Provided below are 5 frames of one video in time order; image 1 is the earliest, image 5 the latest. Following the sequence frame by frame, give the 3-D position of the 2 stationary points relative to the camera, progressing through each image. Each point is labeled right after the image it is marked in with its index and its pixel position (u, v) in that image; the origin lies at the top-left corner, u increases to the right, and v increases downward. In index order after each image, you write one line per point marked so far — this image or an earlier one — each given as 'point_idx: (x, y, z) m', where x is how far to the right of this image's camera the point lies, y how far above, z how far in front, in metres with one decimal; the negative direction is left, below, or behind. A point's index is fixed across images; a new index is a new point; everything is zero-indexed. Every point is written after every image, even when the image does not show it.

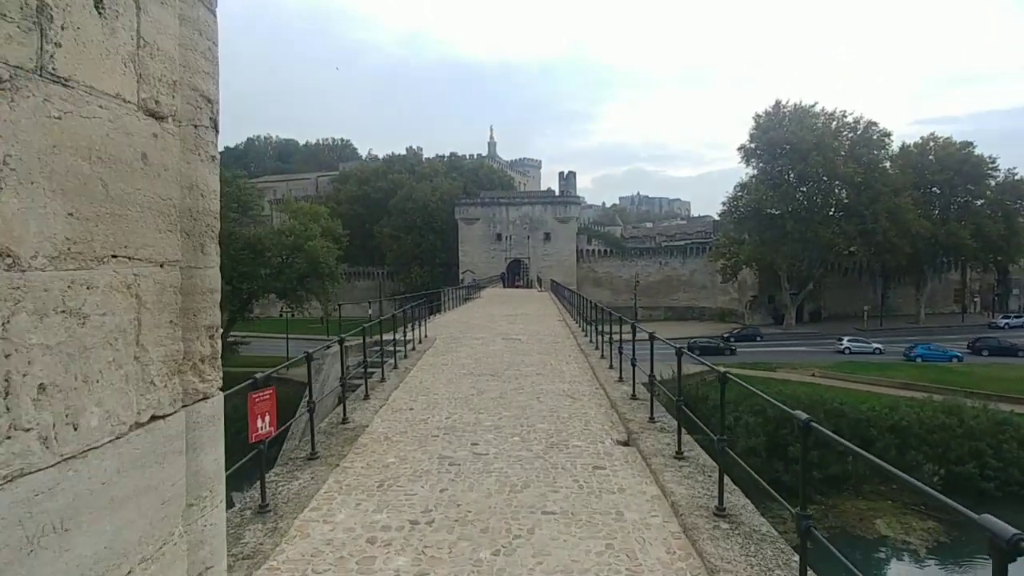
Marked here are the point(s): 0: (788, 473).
0: (+8.1, -5.4, +19.3) m
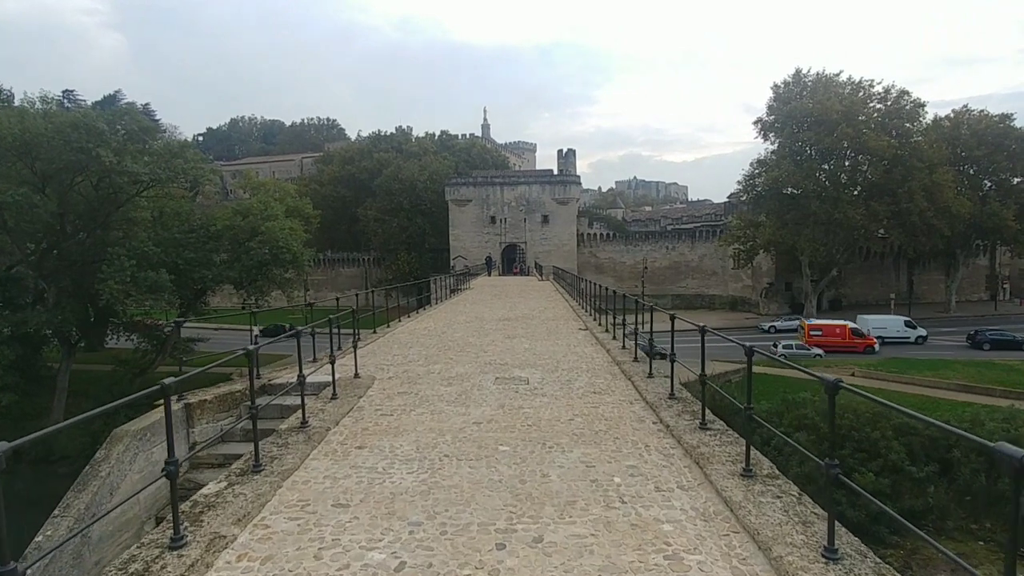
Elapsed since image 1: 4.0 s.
0: (+8.0, -5.2, +15.4) m
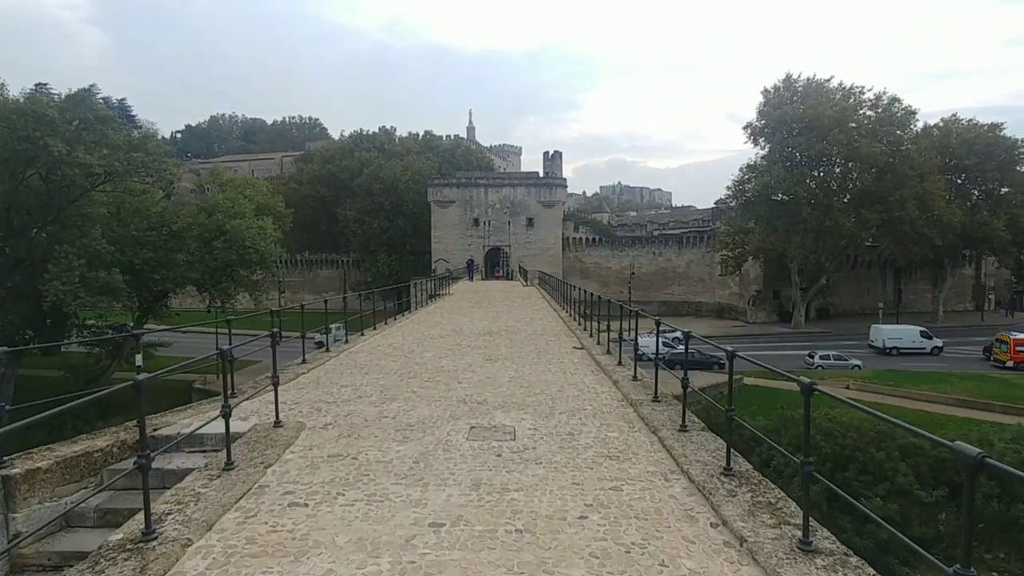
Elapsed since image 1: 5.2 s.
0: (+7.6, -5.4, +14.3) m
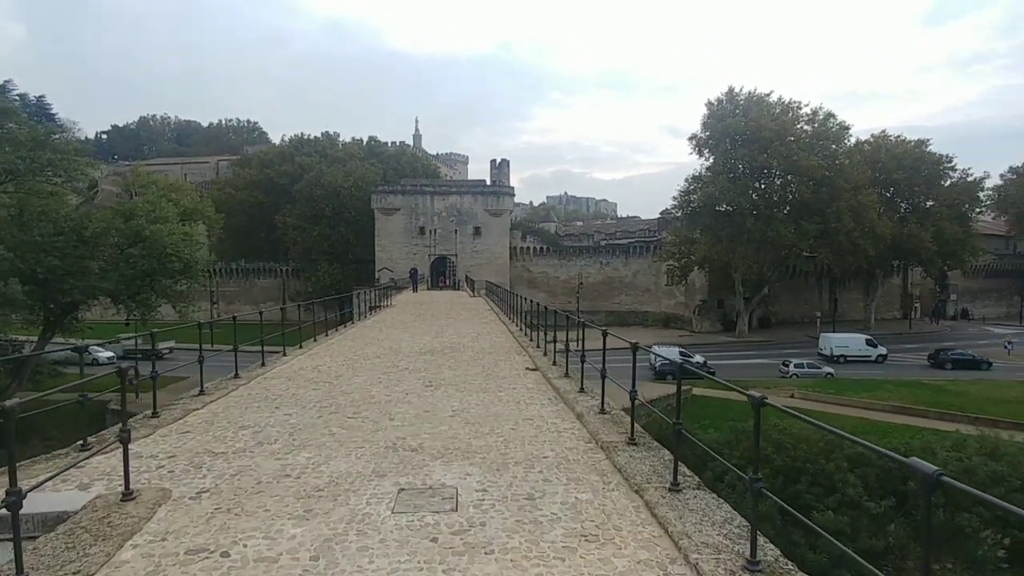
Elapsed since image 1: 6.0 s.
0: (+6.5, -5.6, +13.9) m
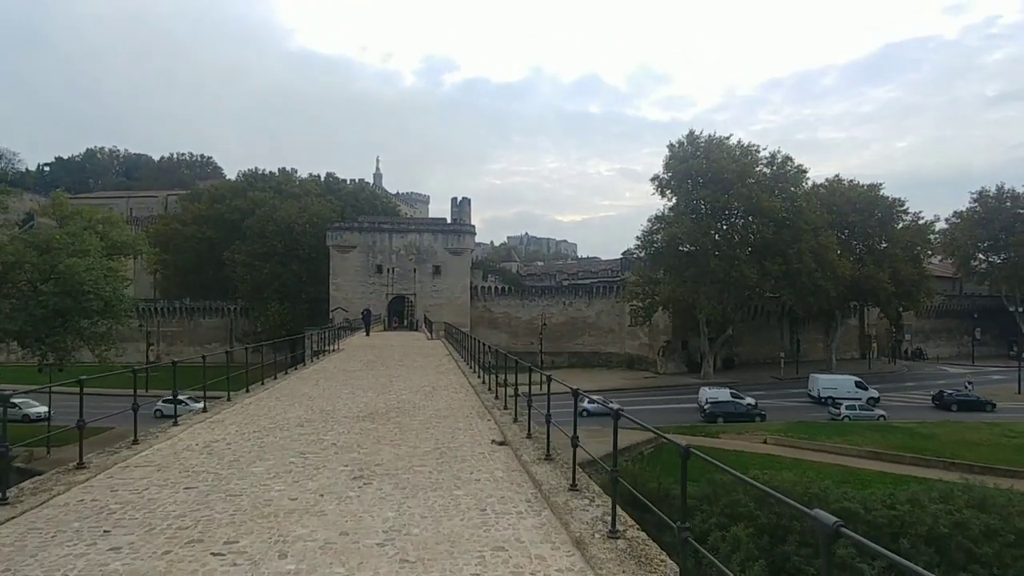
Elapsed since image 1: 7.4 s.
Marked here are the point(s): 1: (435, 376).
0: (+5.7, -6.5, +12.6) m
1: (-1.5, -1.9, +15.6) m
